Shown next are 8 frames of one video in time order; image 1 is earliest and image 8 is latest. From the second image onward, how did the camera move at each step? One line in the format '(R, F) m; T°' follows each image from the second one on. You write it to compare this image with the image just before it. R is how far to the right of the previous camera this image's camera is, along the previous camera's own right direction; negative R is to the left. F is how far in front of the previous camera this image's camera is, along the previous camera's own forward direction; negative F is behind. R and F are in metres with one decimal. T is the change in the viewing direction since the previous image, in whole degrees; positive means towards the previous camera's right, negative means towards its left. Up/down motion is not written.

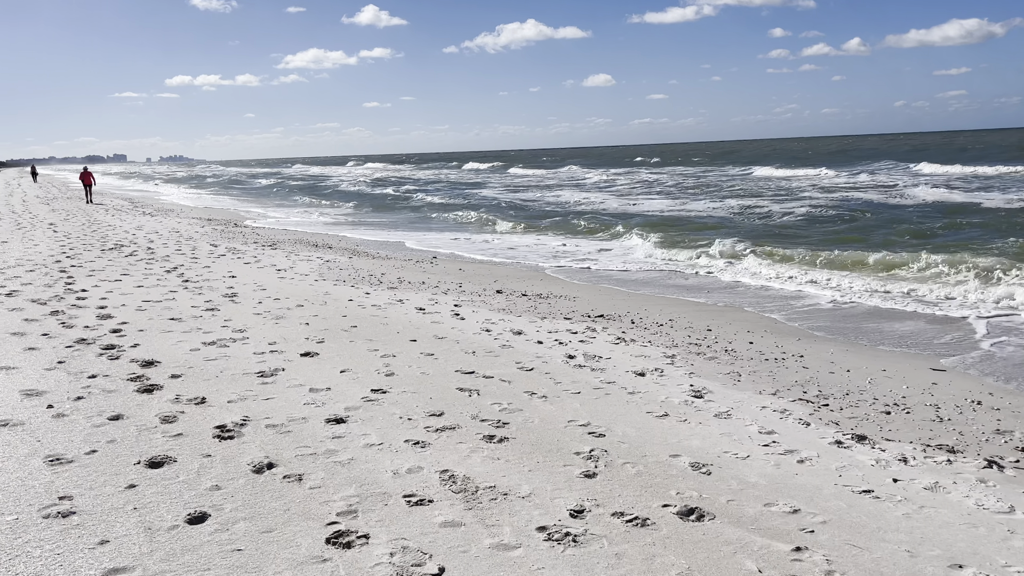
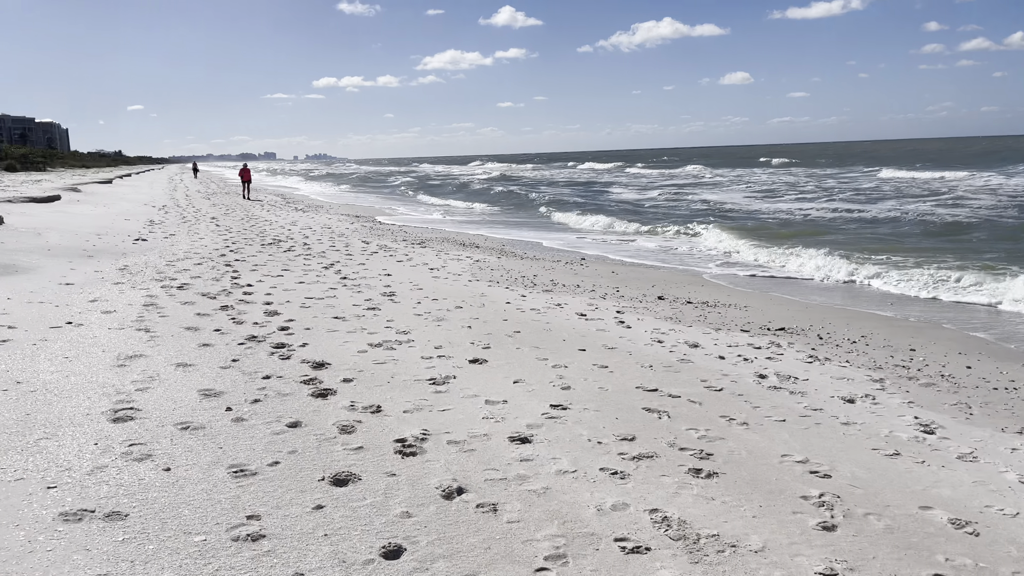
(-0.3, +0.3) m; -9°
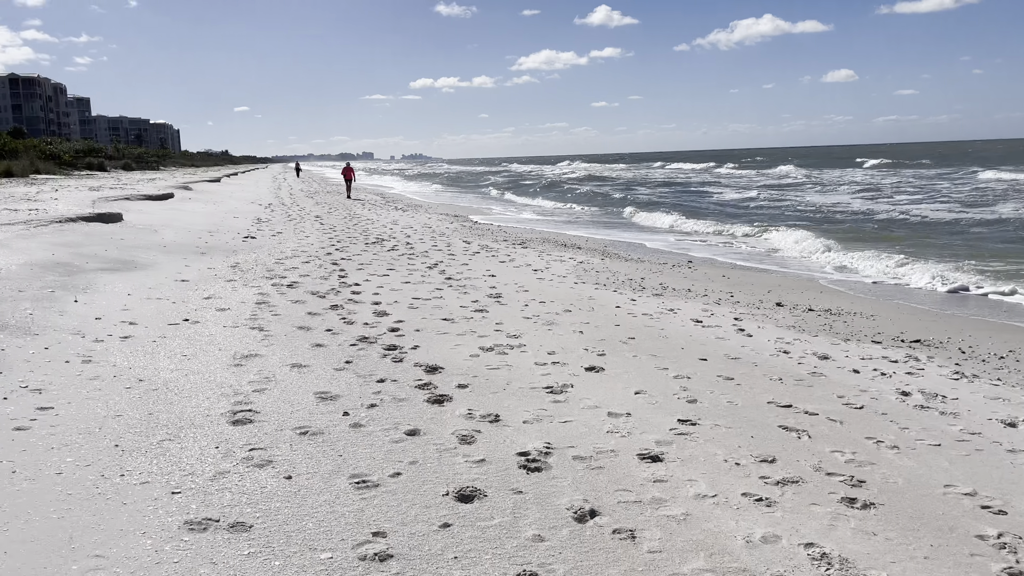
(-0.2, +0.2) m; -6°
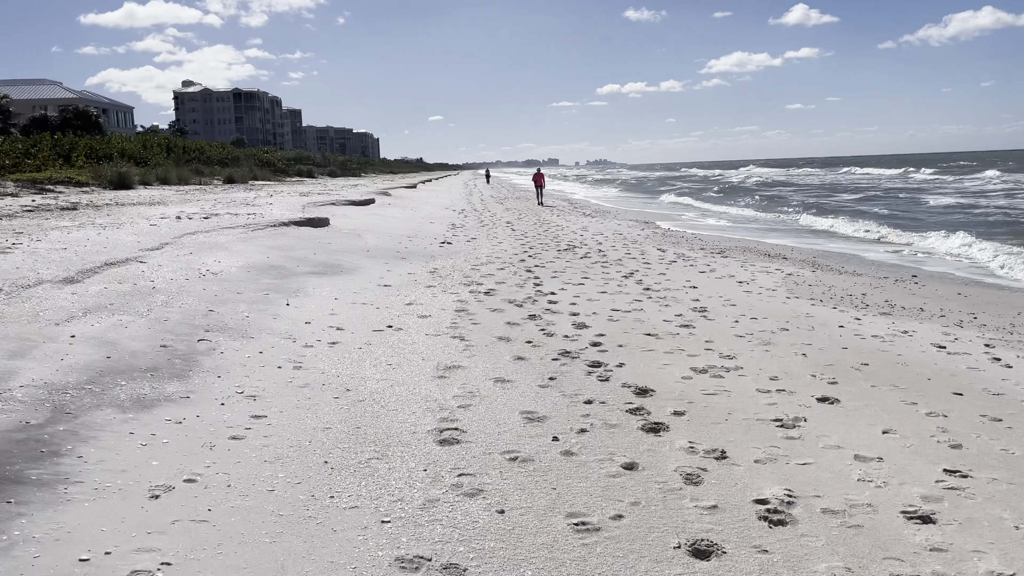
(-0.2, +0.3) m; -12°
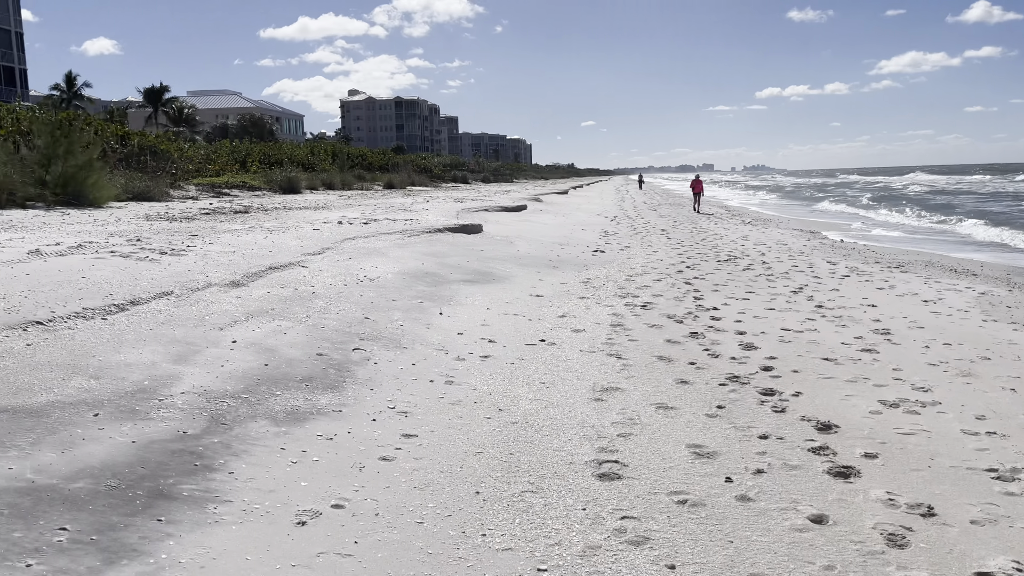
(-0.1, +0.3) m; -10°
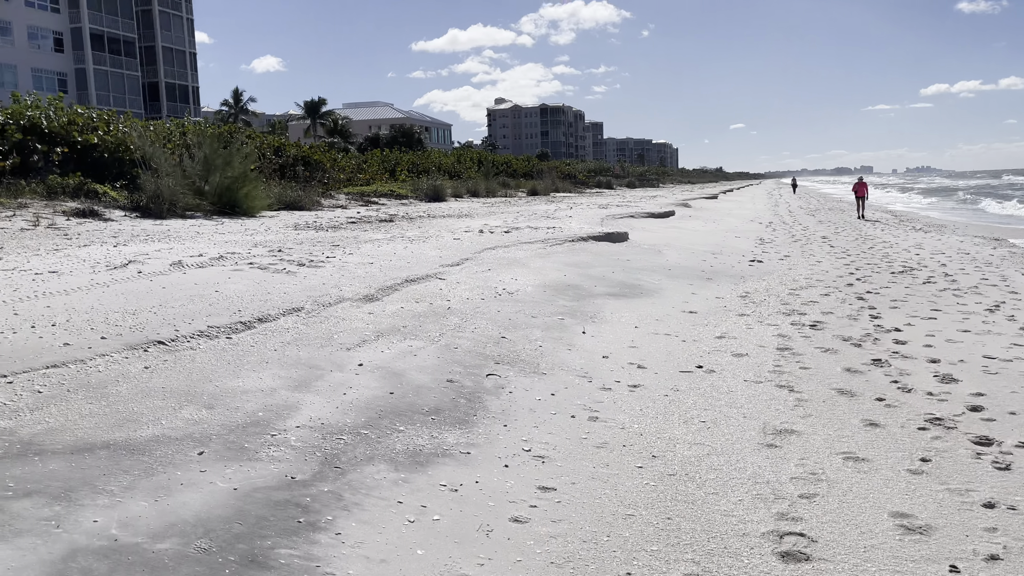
(0.0, +0.5) m; -10°
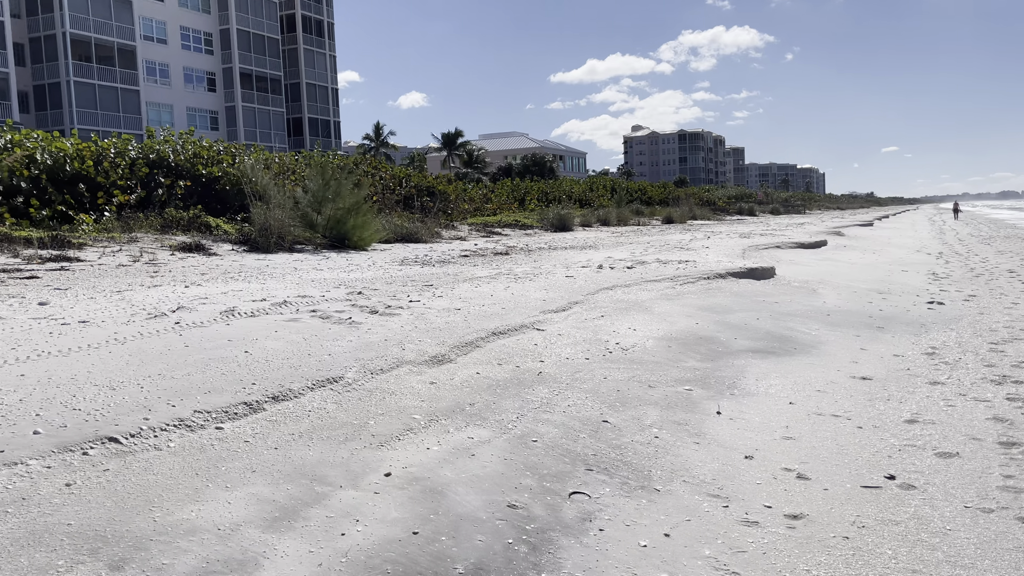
(+0.1, +1.3) m; -9°
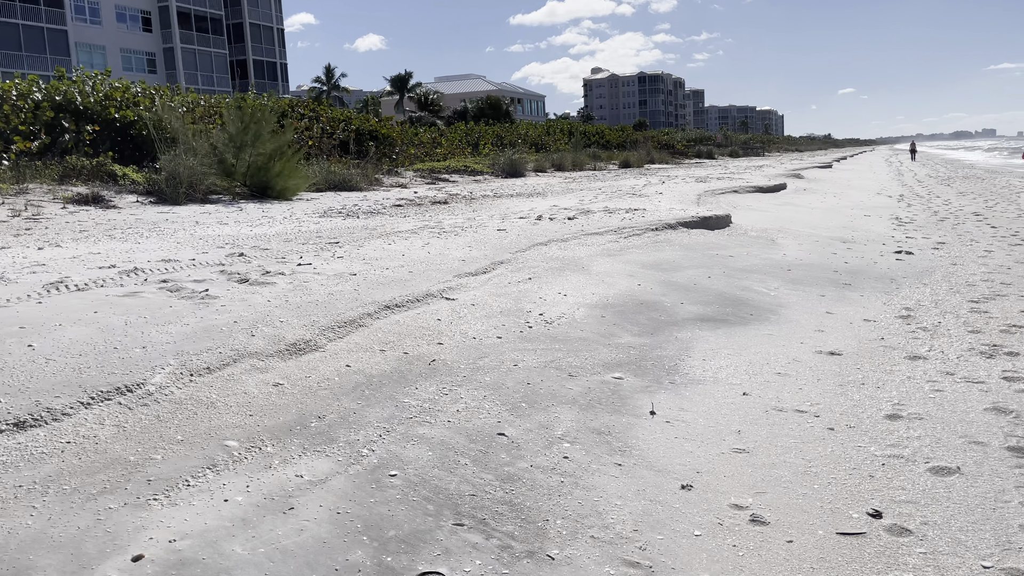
(+0.3, +1.0) m; +2°
